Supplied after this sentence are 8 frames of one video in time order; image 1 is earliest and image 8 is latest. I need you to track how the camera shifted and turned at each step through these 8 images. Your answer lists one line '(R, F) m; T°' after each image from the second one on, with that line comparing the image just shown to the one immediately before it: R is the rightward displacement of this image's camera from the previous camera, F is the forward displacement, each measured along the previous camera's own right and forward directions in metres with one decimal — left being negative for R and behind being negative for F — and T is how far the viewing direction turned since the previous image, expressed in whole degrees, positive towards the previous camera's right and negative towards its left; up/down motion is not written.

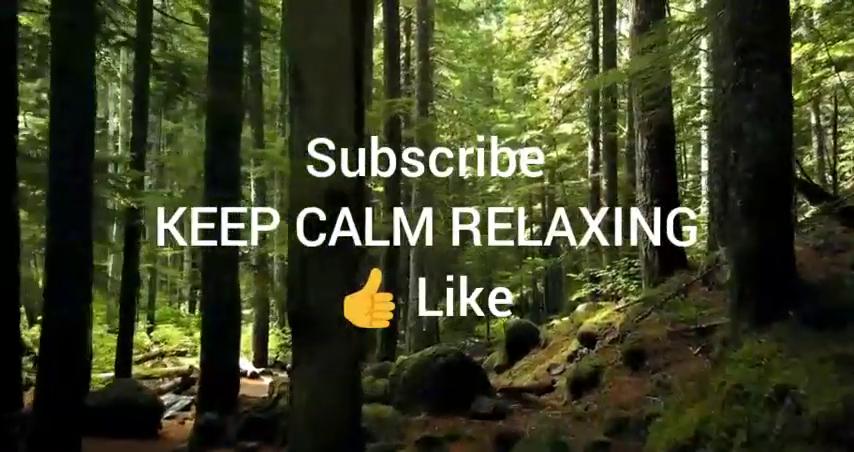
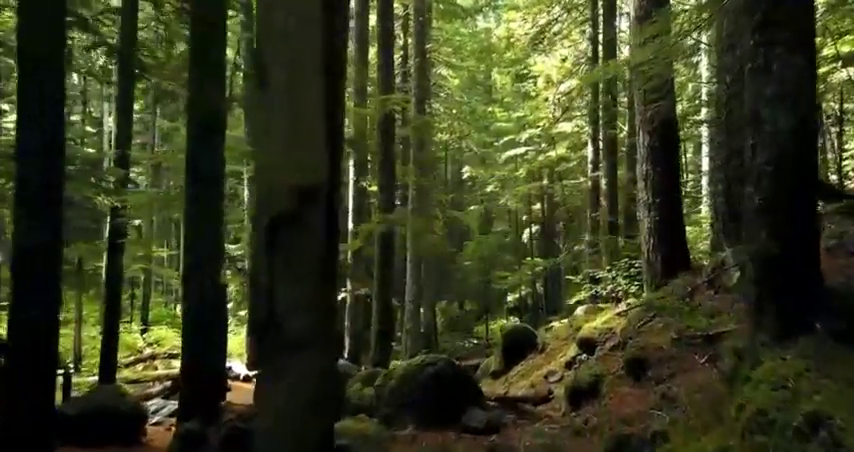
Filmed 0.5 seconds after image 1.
(+0.1, +0.4) m; 0°
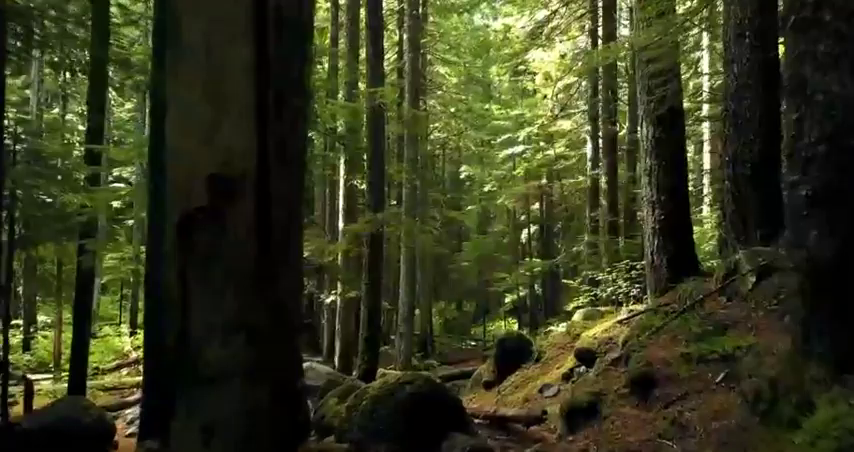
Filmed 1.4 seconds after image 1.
(+0.1, +0.7) m; 0°
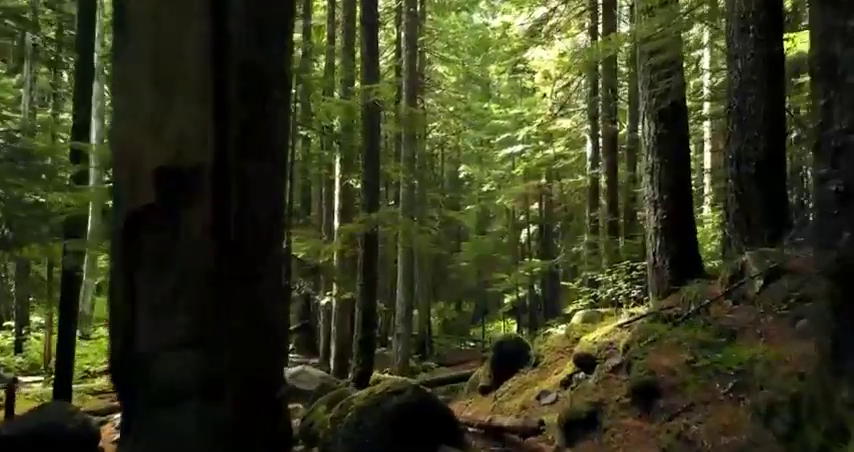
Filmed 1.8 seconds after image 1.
(+0.1, +0.3) m; 0°
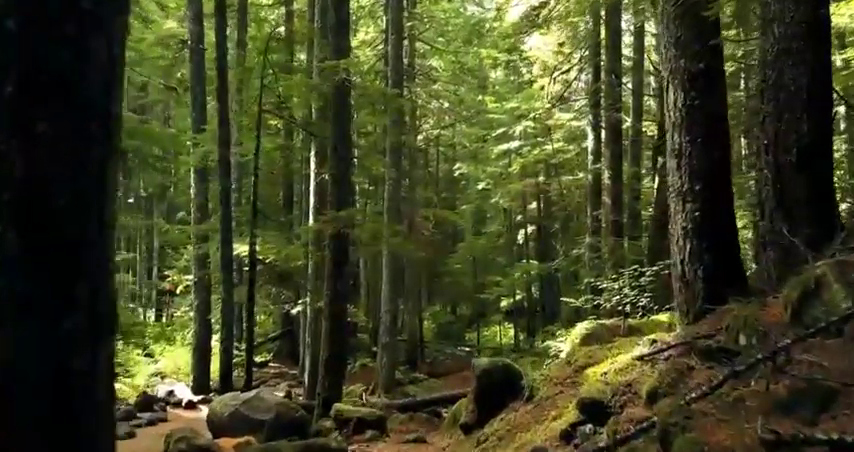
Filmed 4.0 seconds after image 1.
(+0.3, +1.8) m; 0°
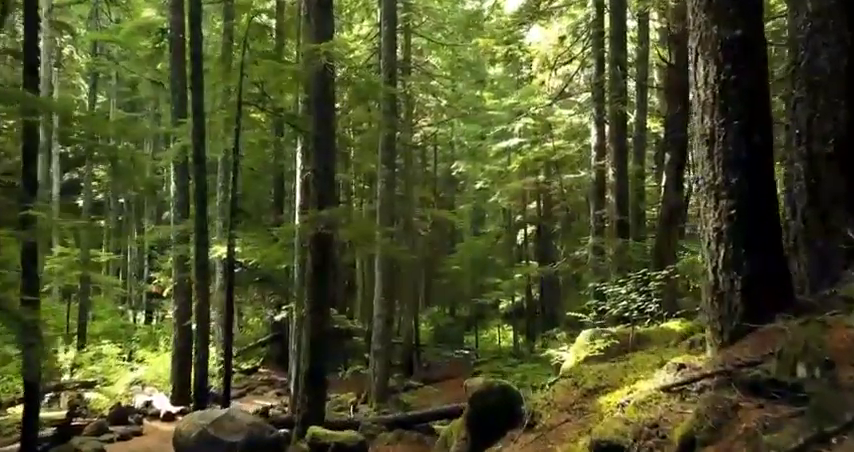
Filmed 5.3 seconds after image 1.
(+0.1, +1.0) m; 0°
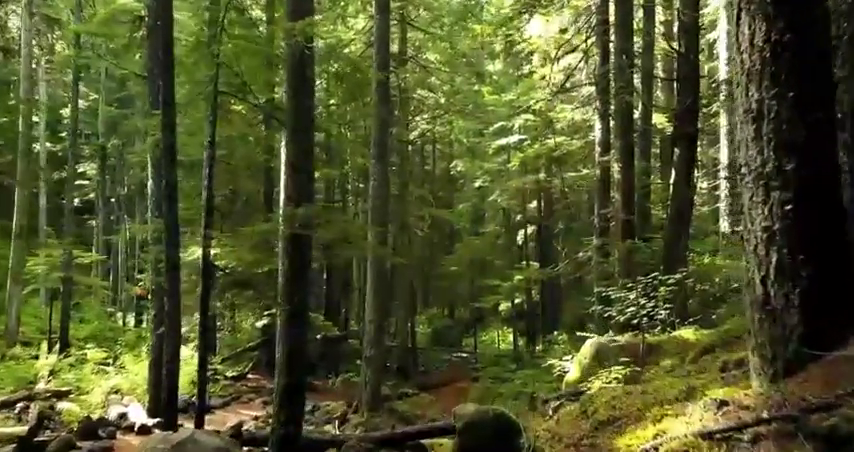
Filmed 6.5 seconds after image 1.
(+0.1, +1.0) m; 0°
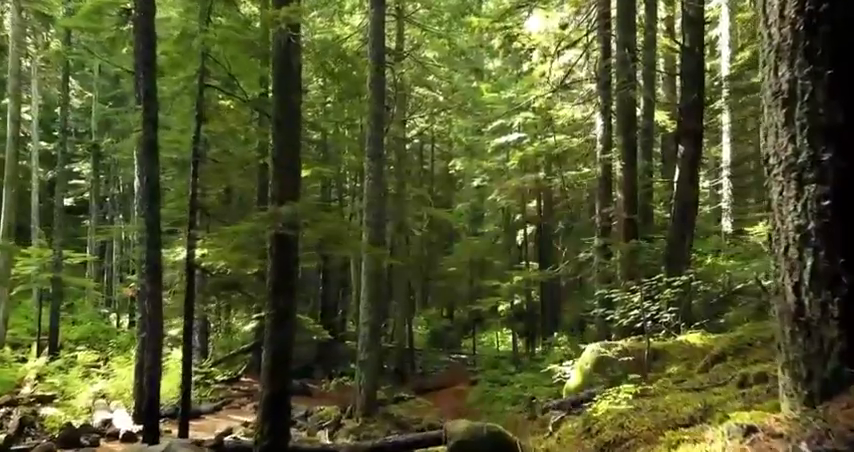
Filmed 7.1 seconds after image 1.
(+0.1, +0.5) m; 0°
